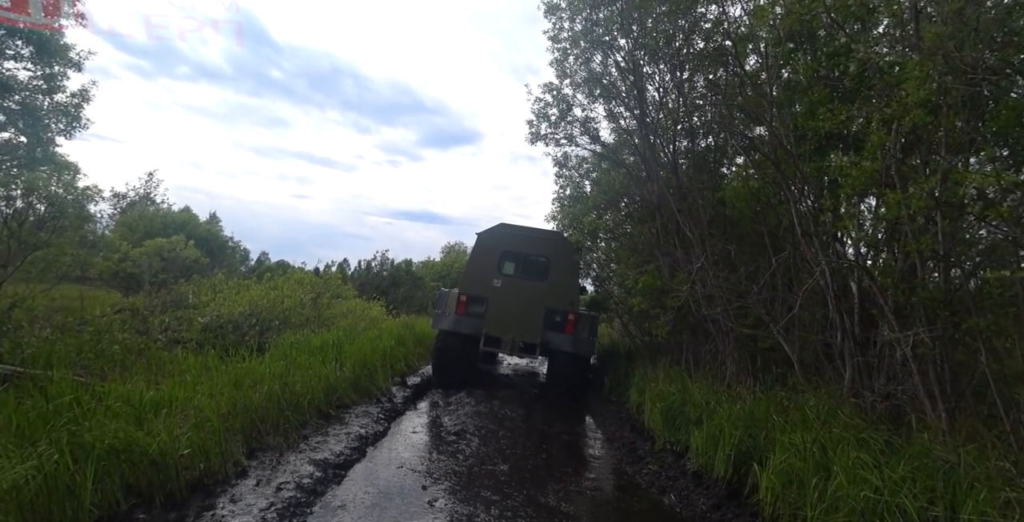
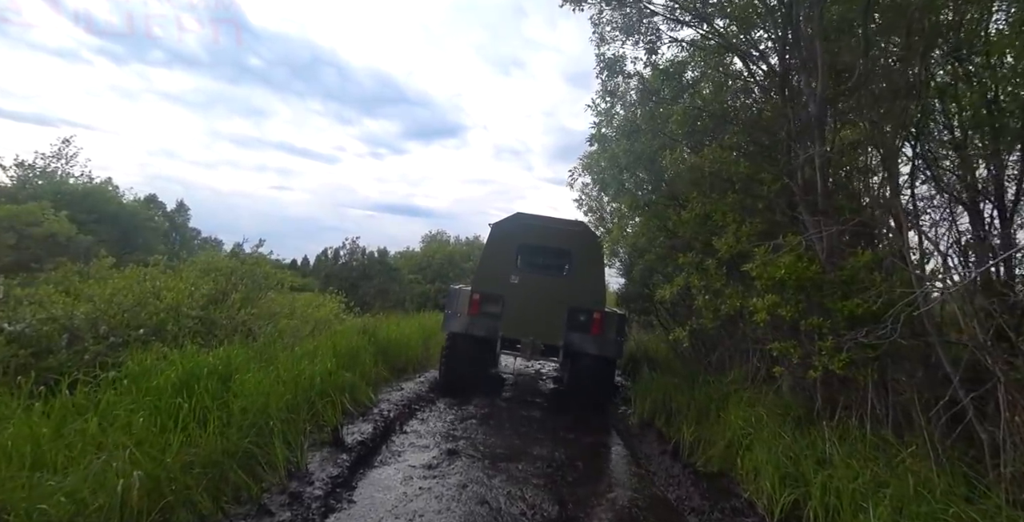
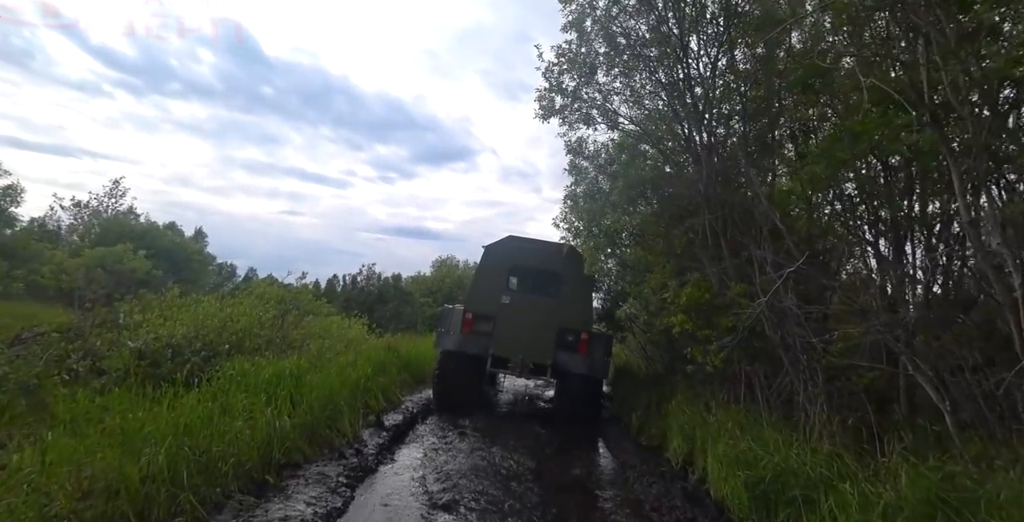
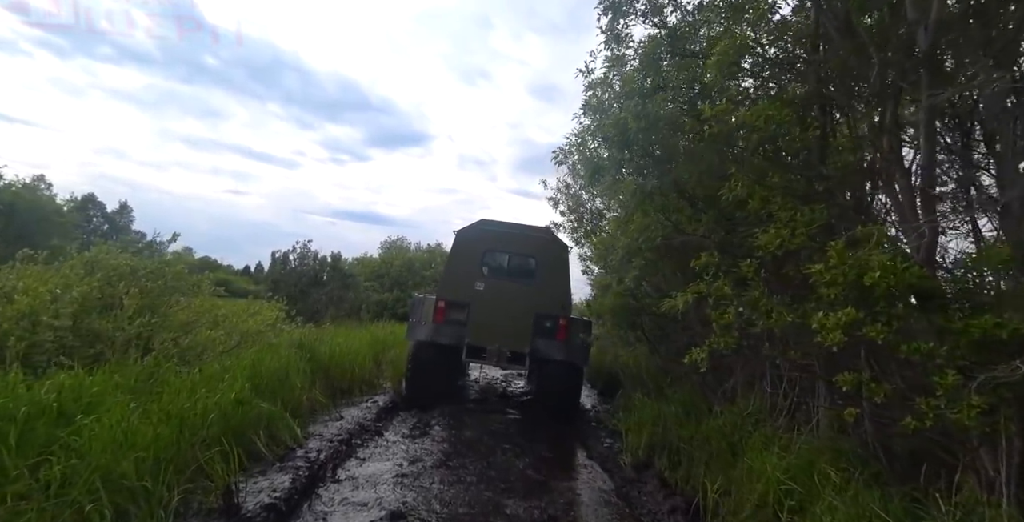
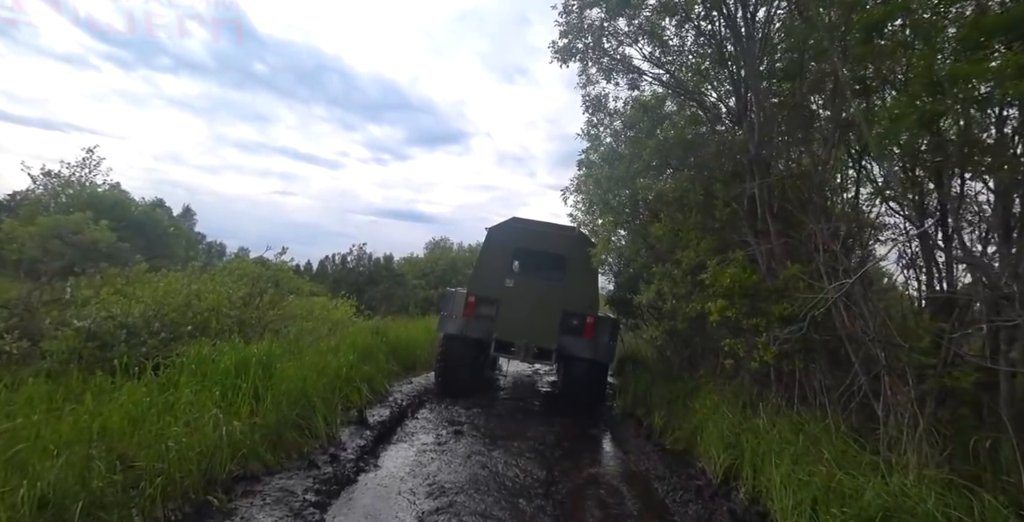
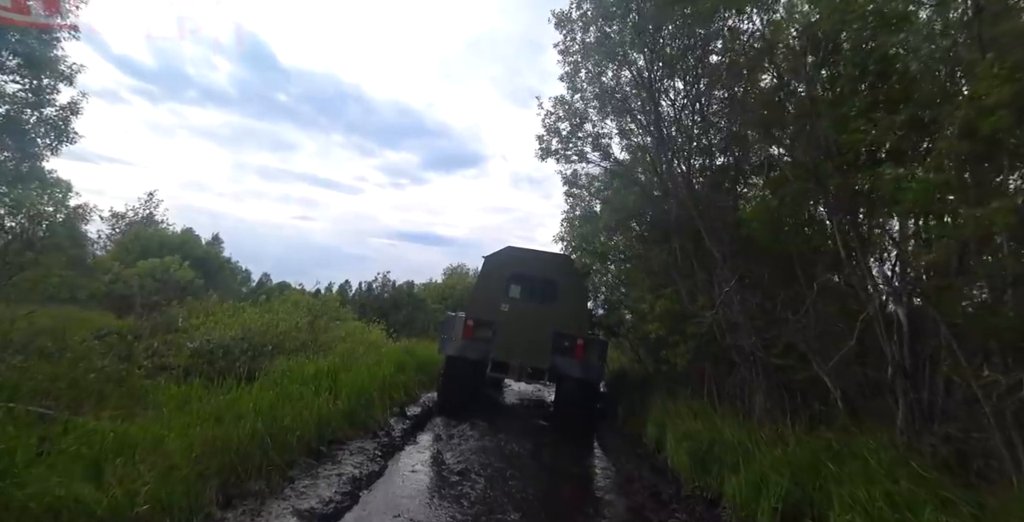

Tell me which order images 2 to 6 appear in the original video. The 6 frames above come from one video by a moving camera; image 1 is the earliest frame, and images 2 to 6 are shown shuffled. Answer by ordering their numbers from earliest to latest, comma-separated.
6, 3, 5, 2, 4
